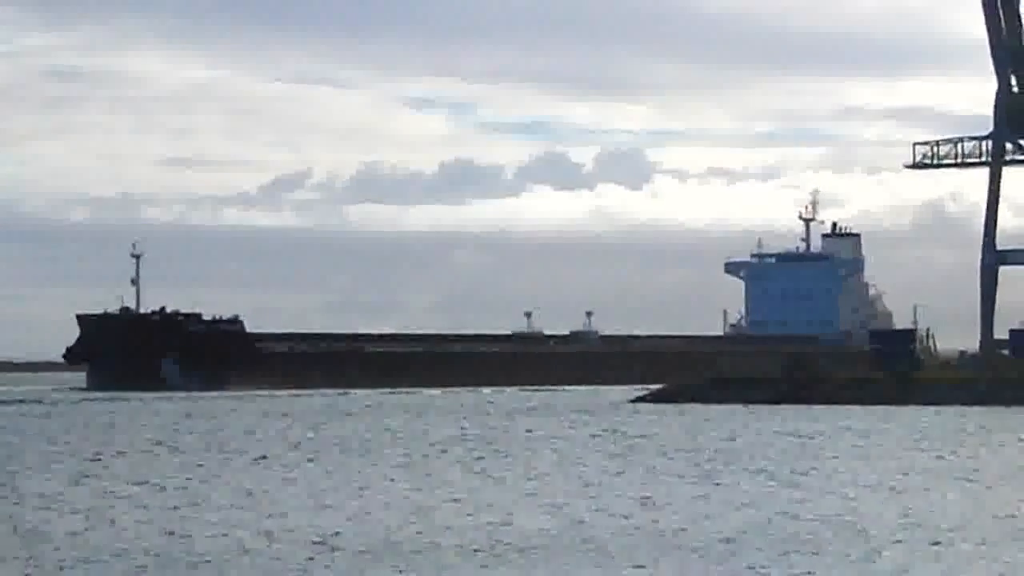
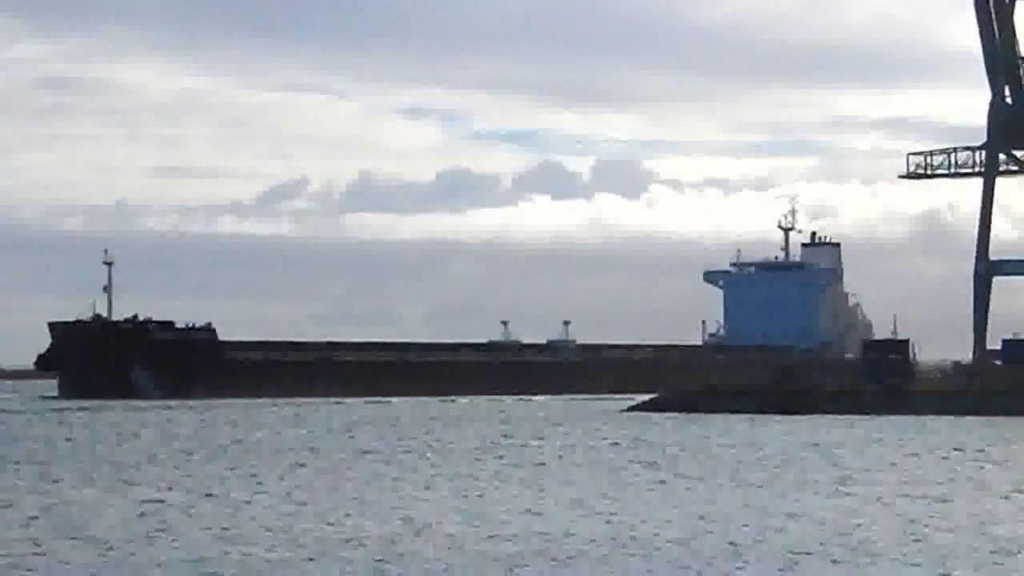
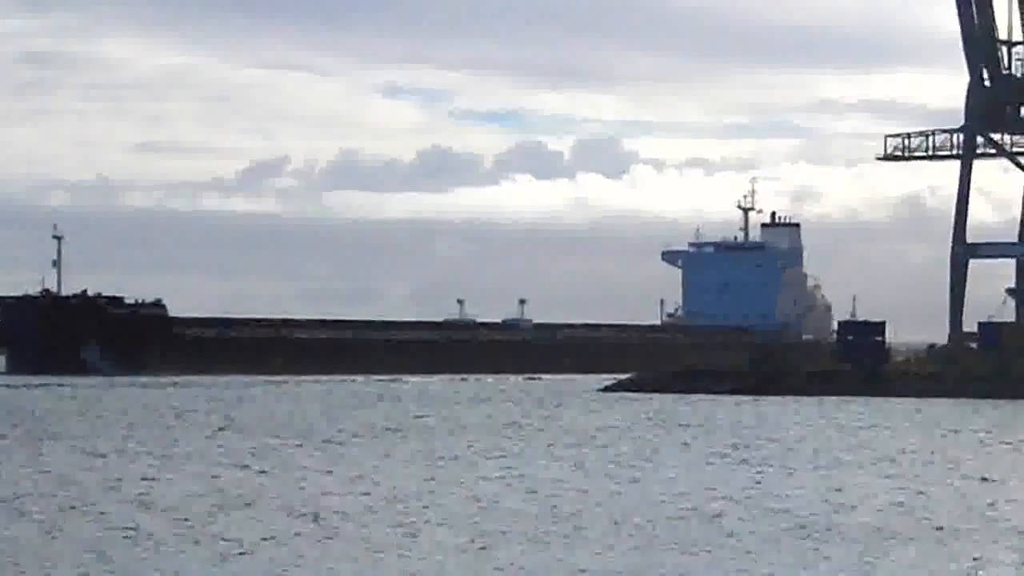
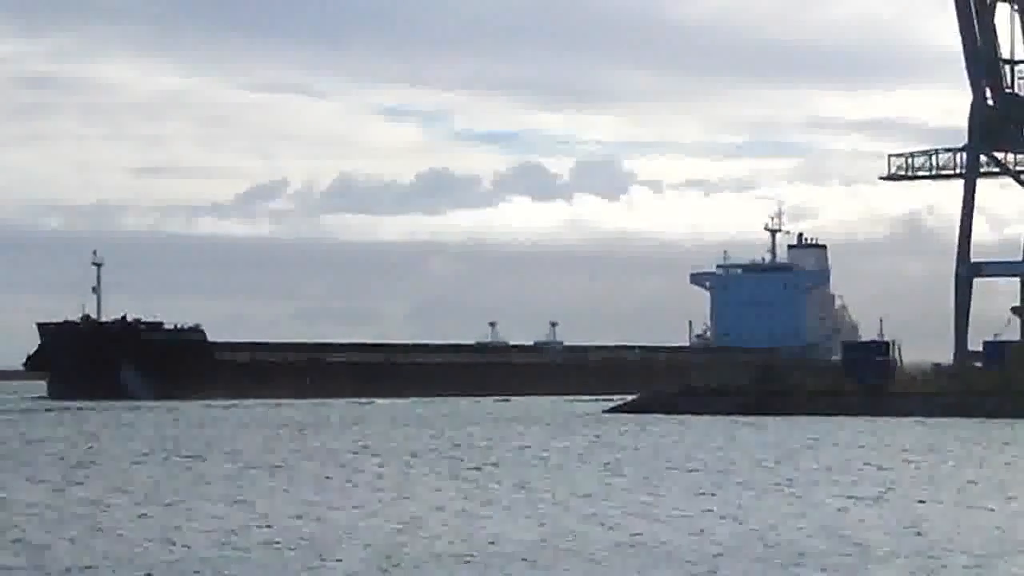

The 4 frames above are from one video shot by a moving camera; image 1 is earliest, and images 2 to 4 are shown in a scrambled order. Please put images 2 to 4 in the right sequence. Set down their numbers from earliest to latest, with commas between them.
4, 2, 3
